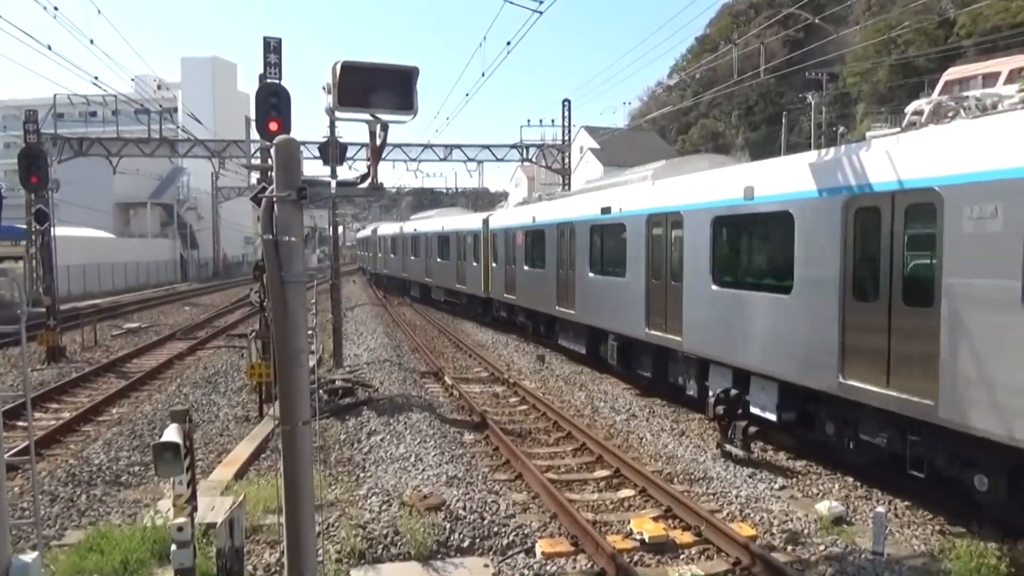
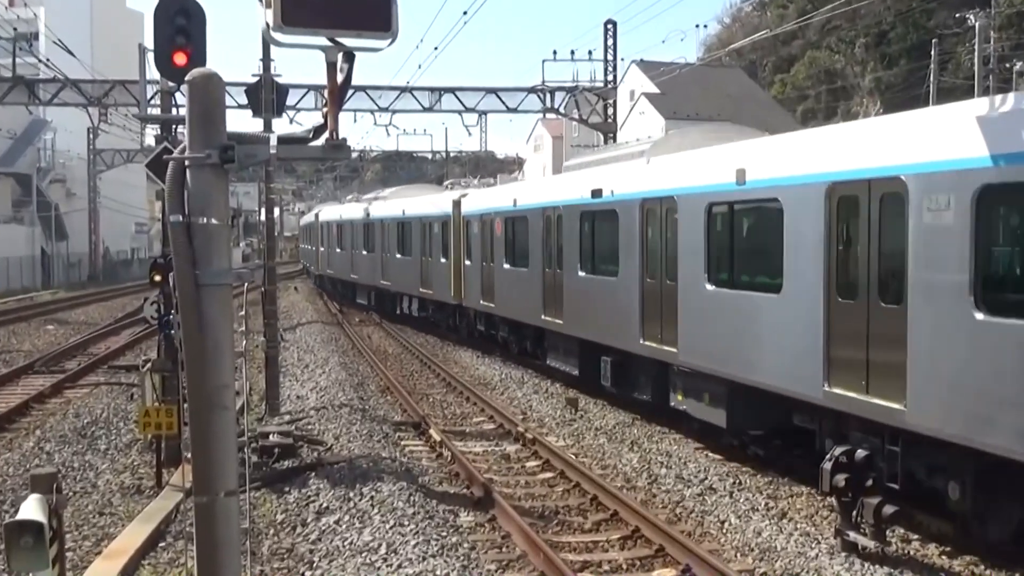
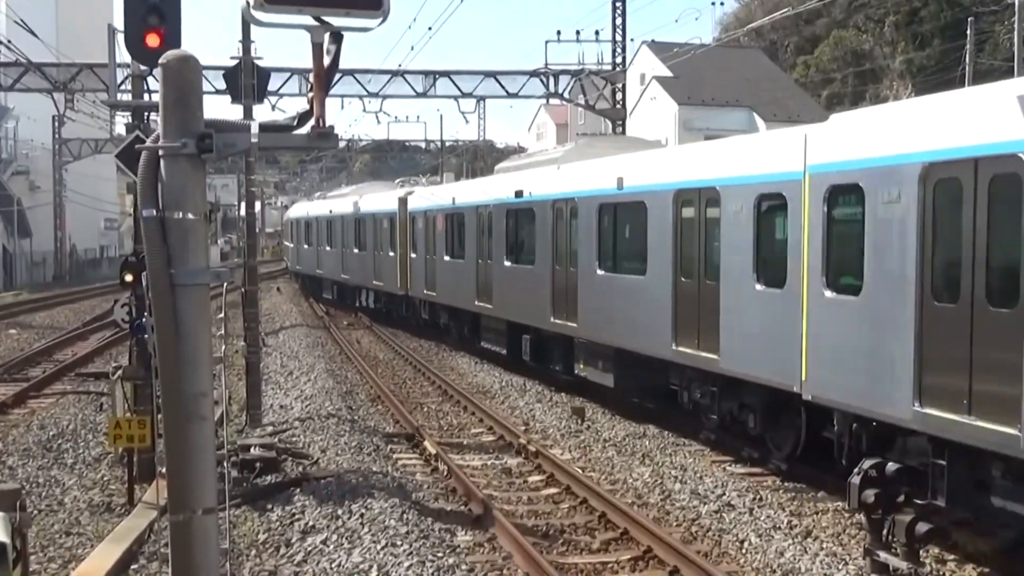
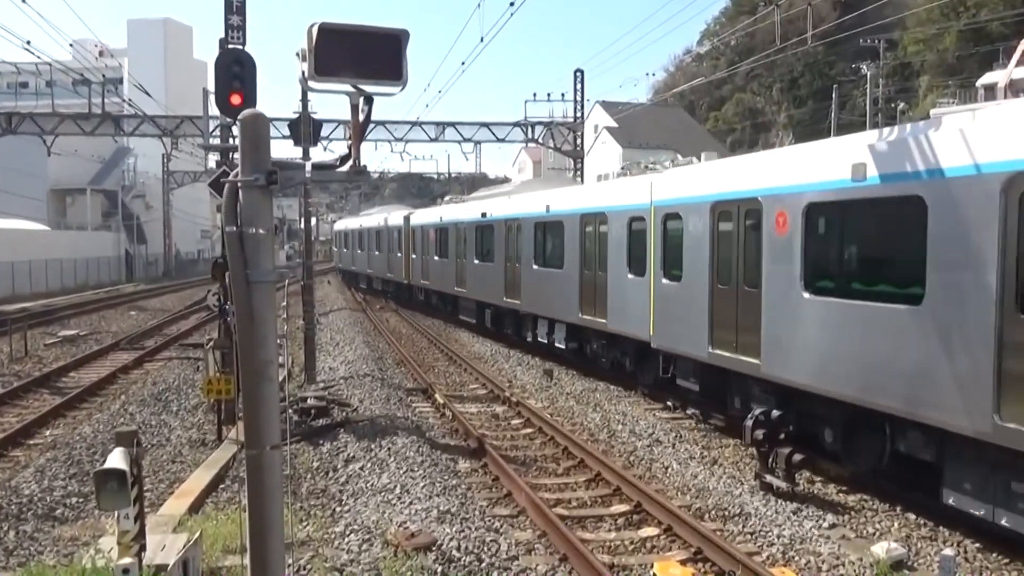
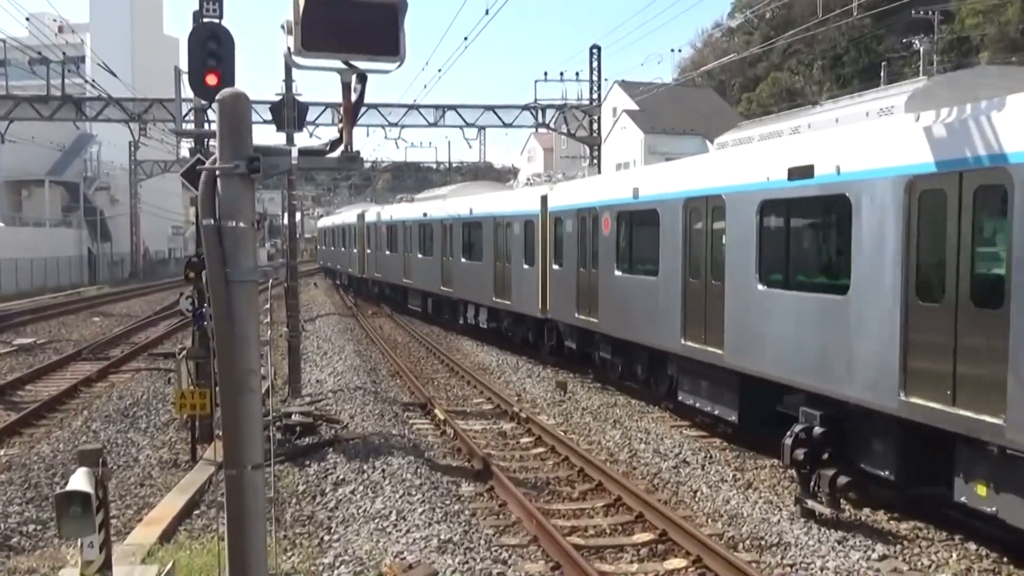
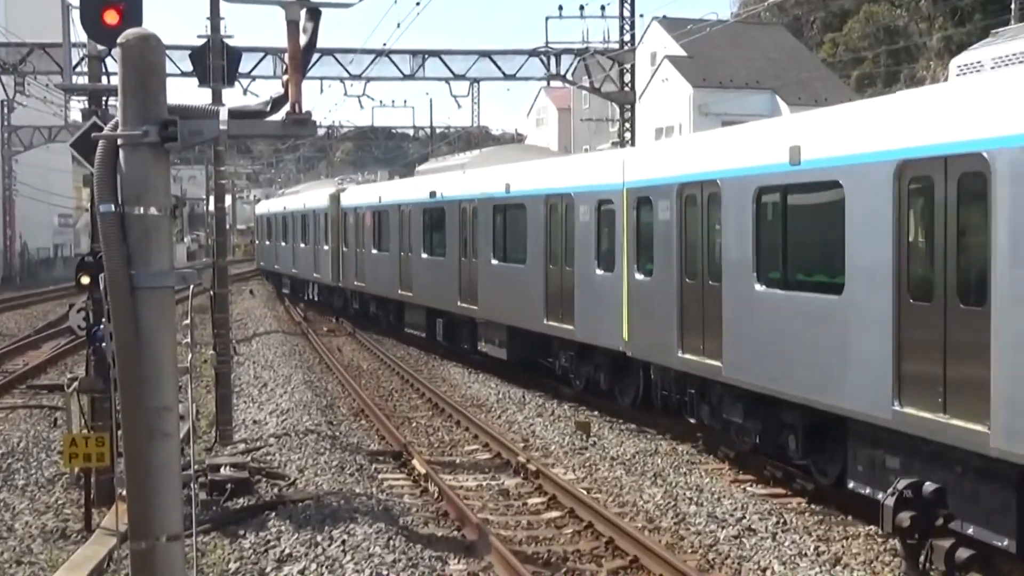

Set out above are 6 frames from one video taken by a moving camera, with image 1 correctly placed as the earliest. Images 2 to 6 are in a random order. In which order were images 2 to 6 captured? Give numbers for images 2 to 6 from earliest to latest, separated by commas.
4, 5, 2, 3, 6
